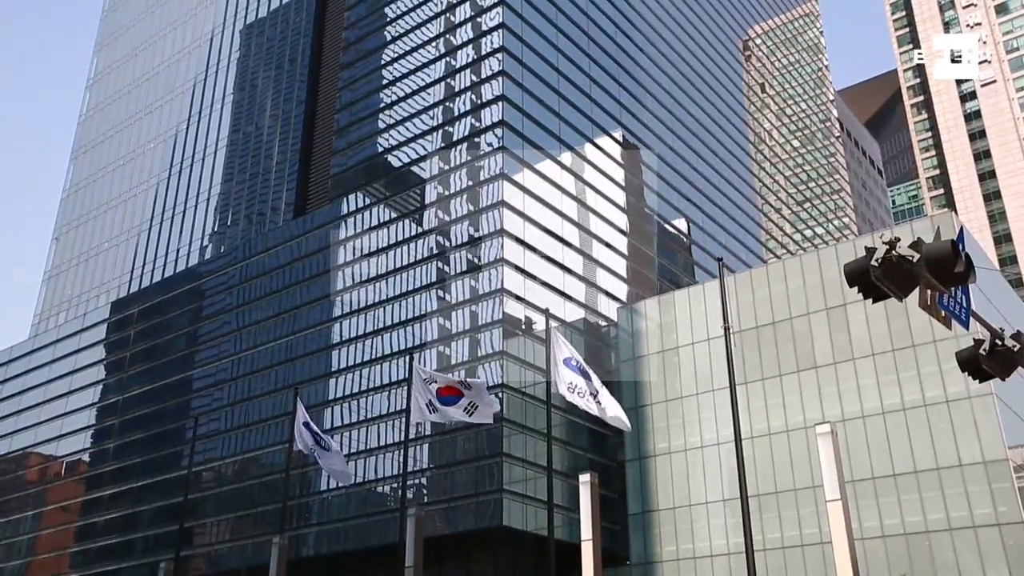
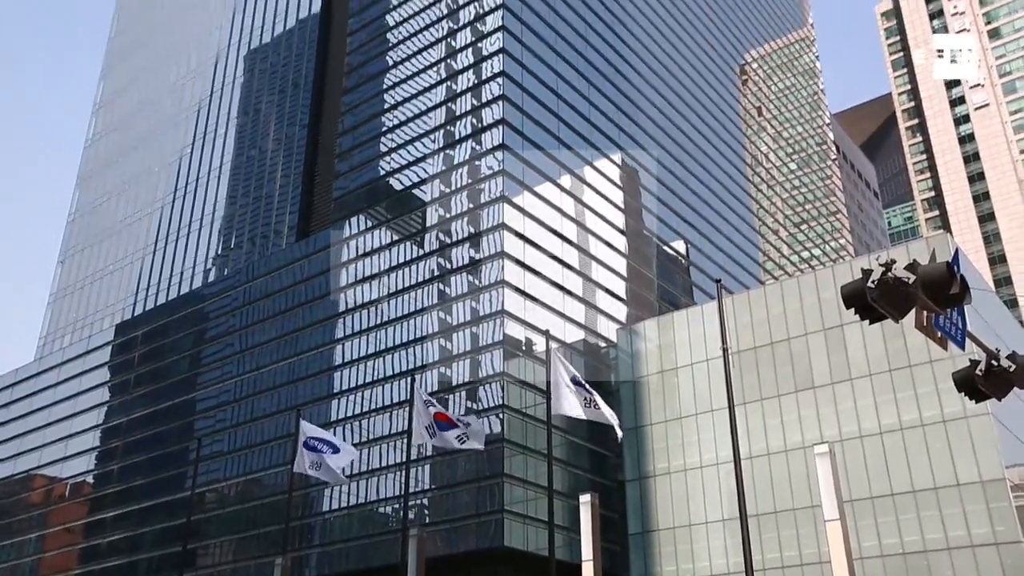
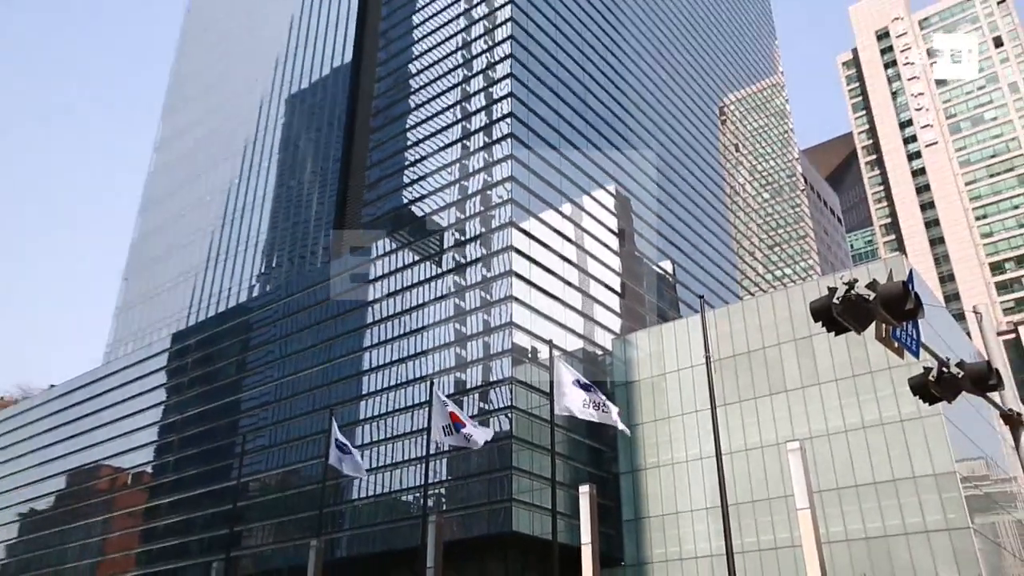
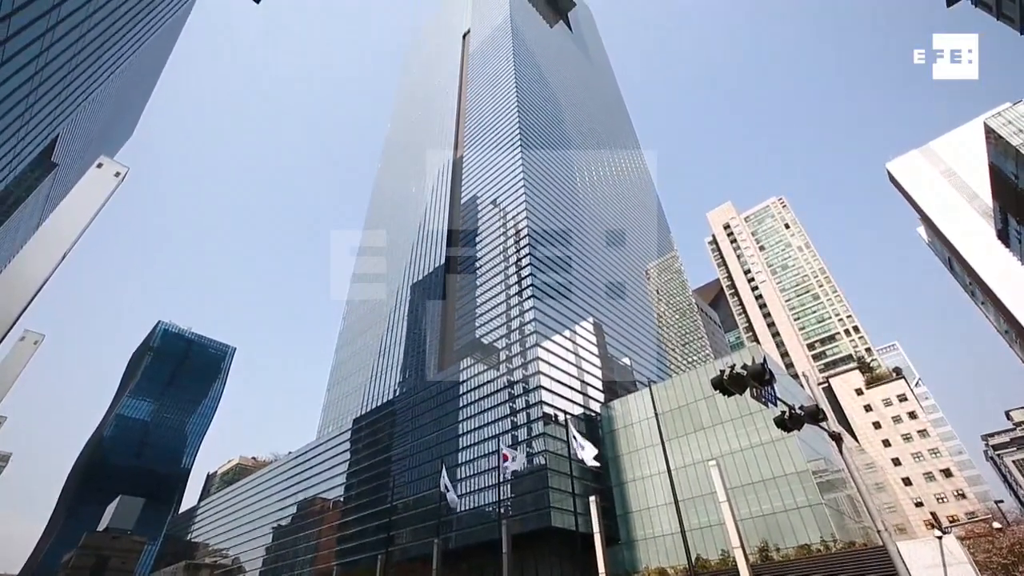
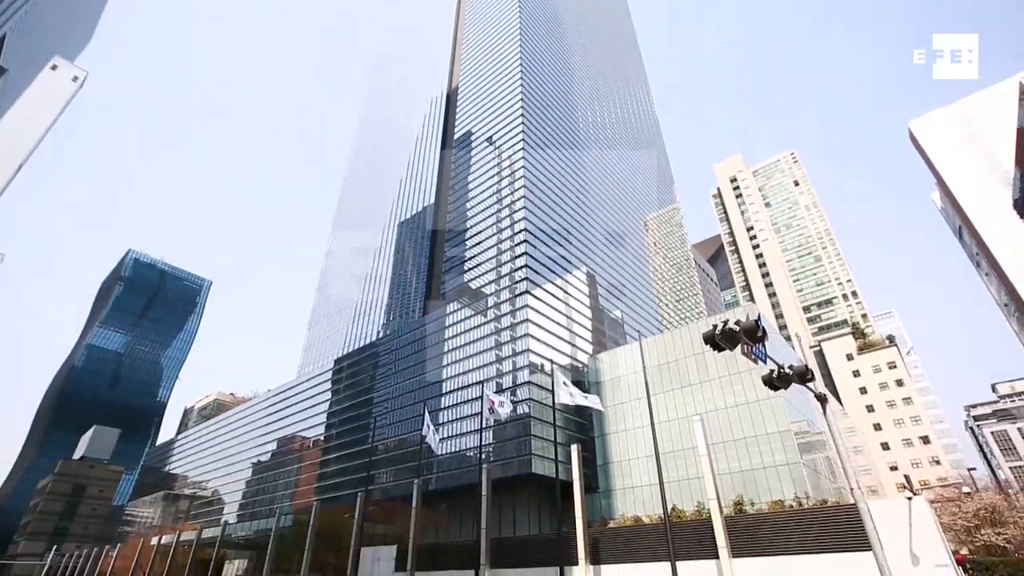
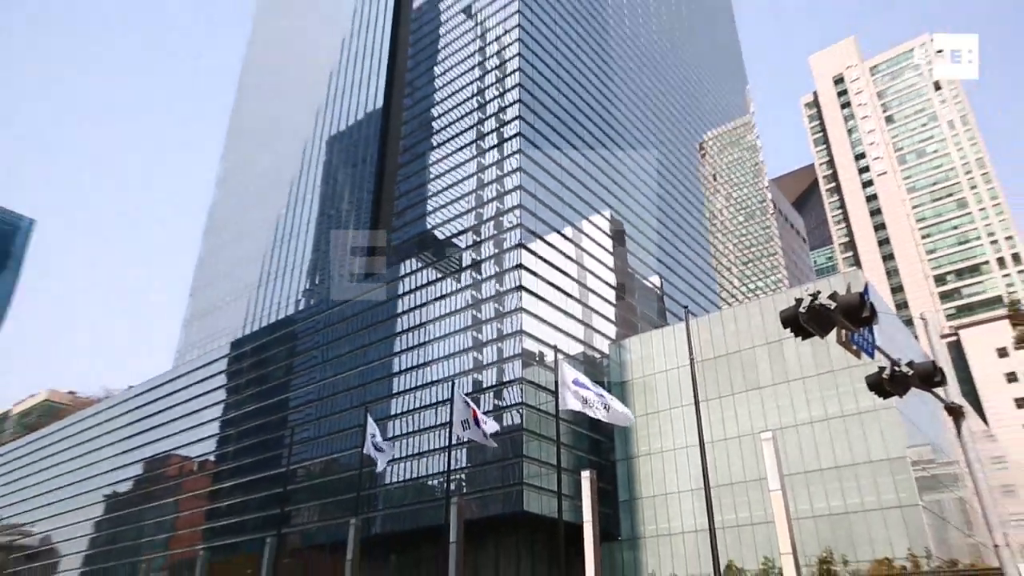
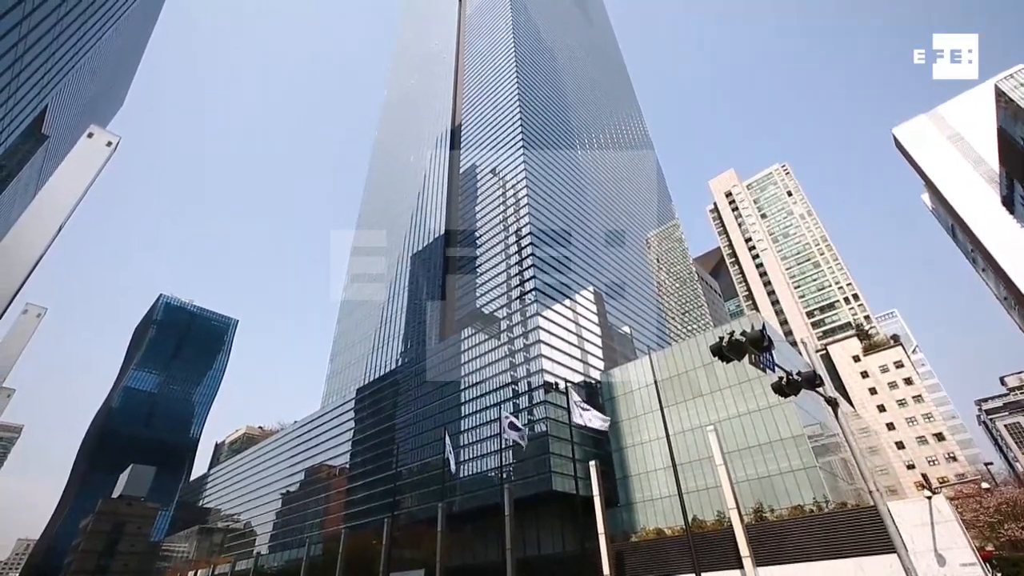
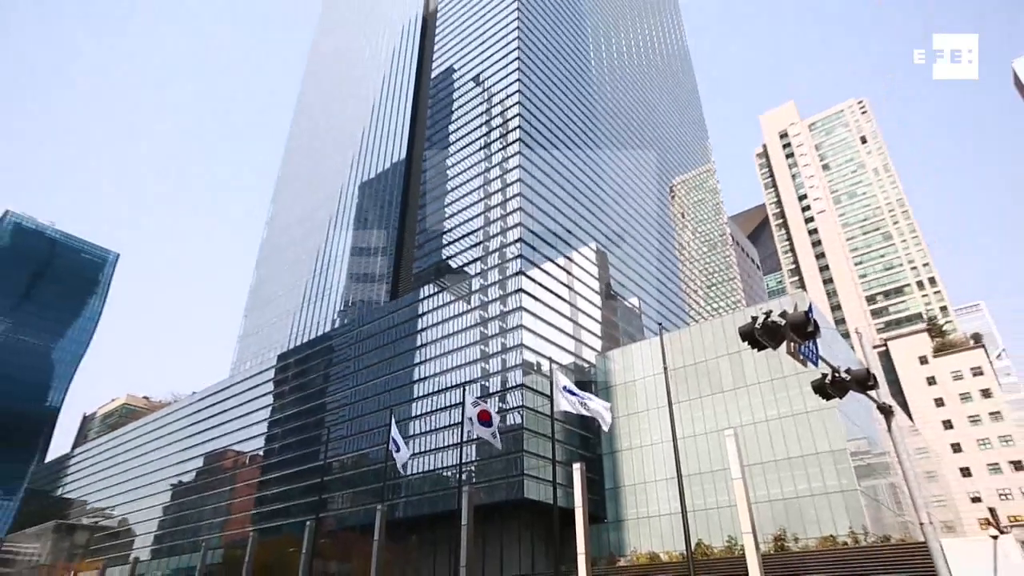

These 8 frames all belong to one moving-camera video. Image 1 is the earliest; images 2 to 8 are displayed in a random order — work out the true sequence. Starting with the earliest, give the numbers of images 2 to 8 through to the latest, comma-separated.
2, 3, 6, 8, 5, 7, 4
